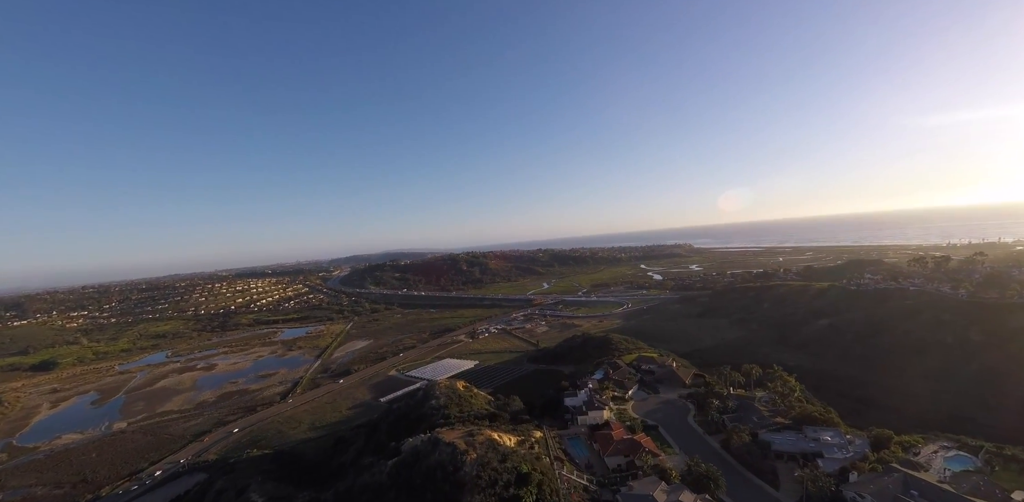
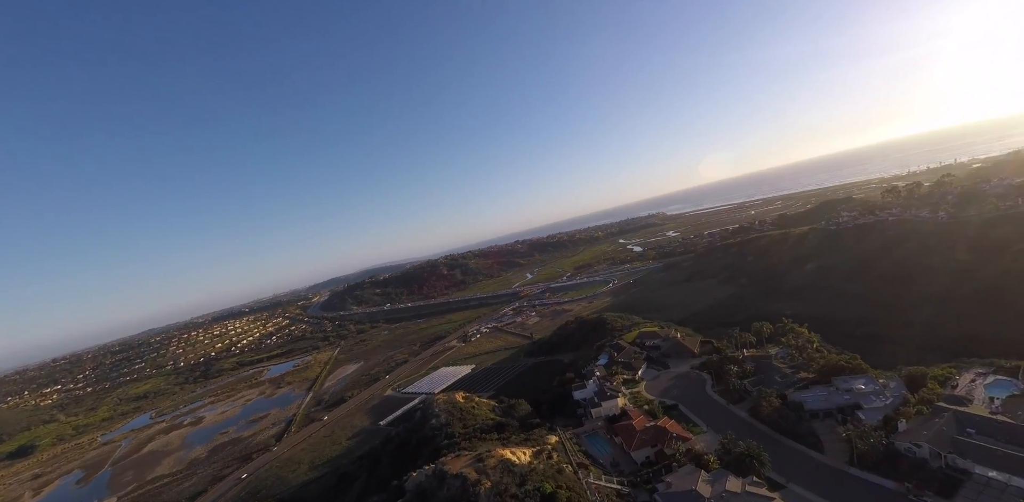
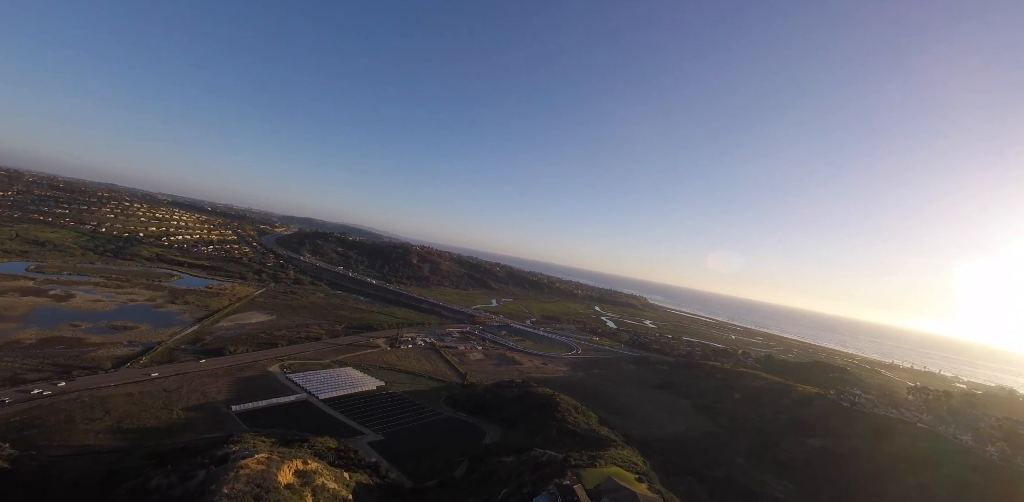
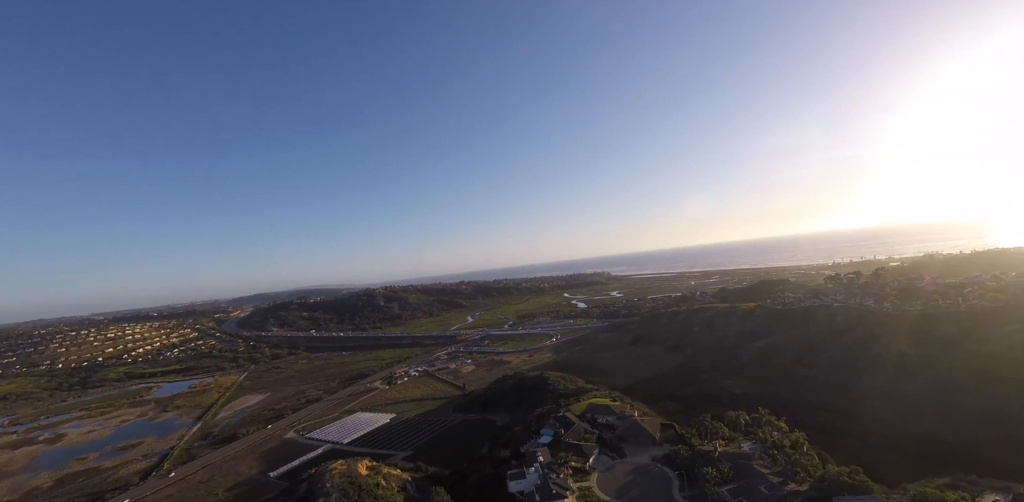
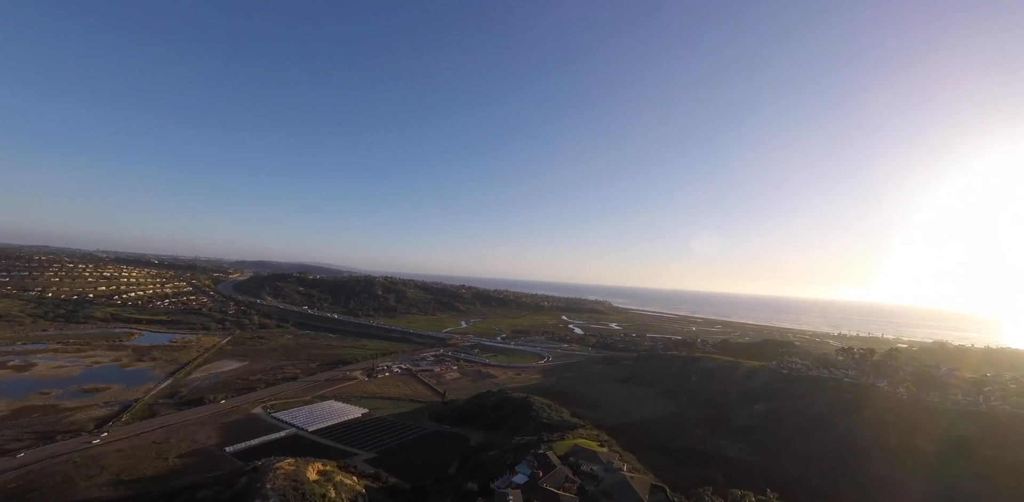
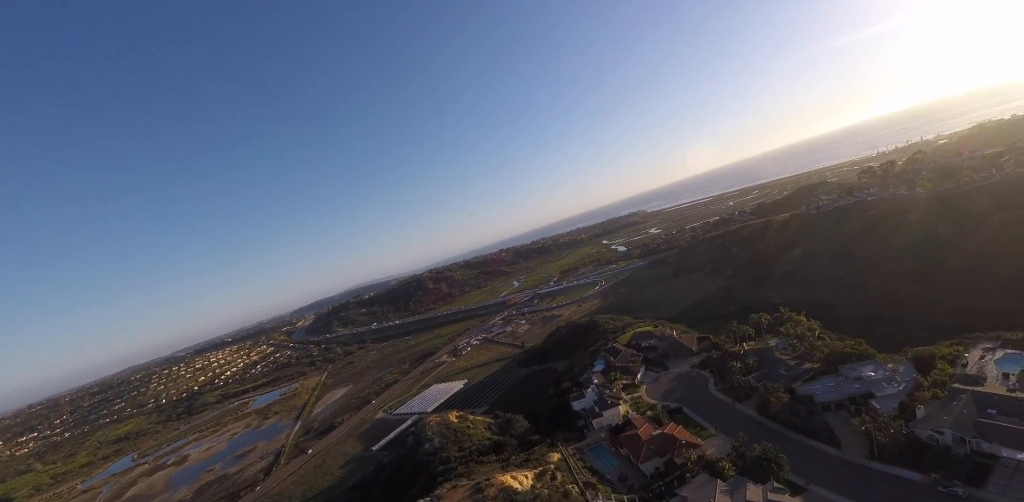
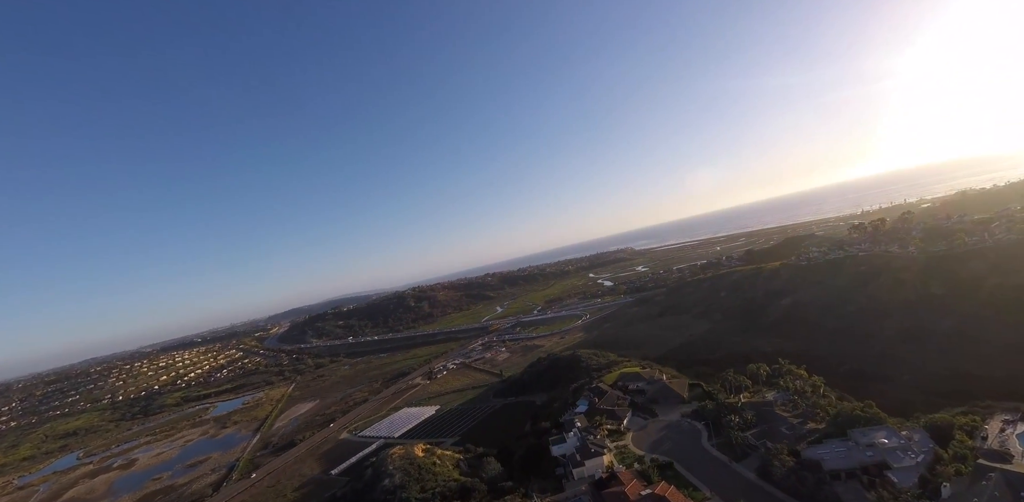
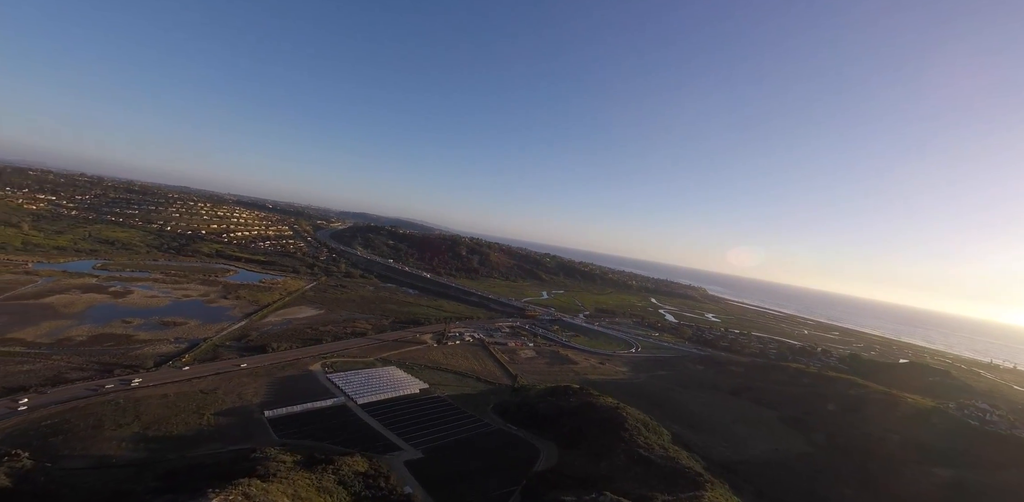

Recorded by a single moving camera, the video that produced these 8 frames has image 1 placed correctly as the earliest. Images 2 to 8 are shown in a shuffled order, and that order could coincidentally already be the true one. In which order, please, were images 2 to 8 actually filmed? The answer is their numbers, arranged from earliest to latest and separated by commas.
2, 6, 7, 4, 5, 3, 8
